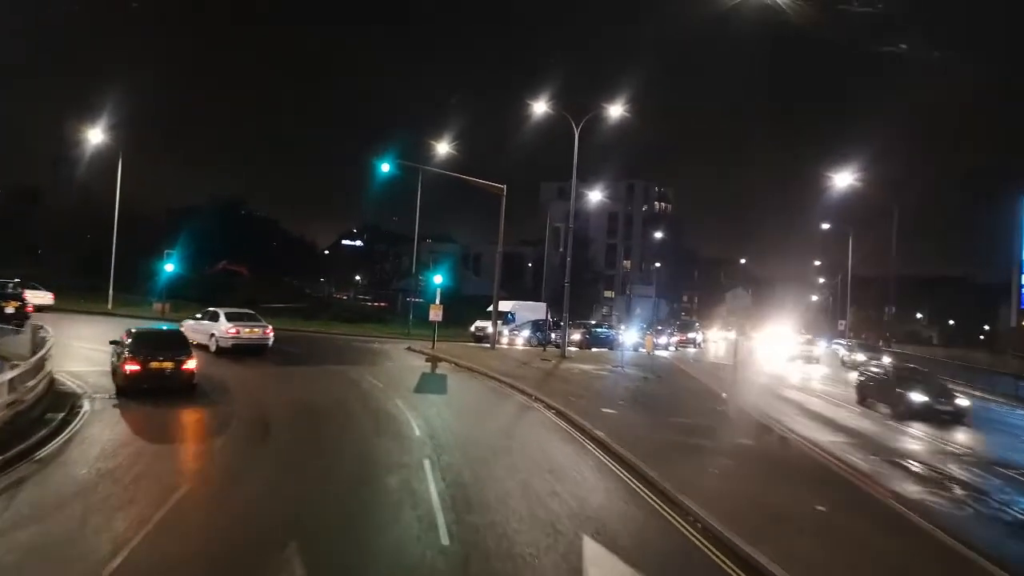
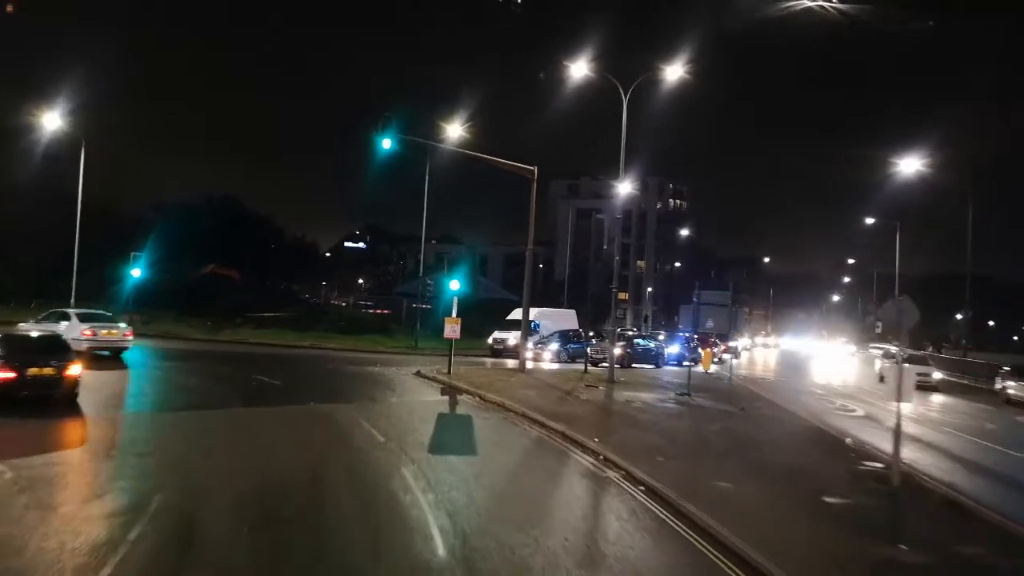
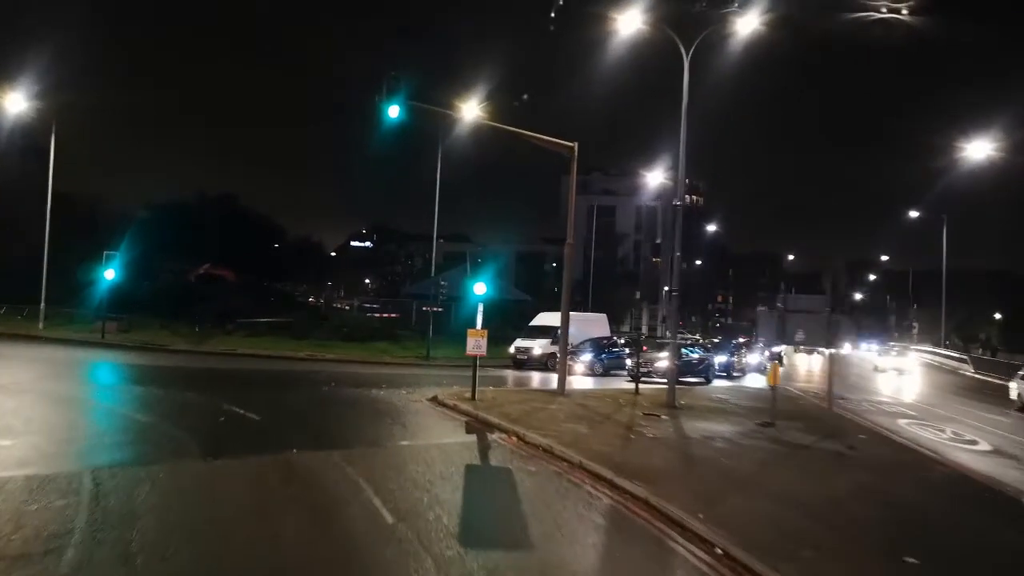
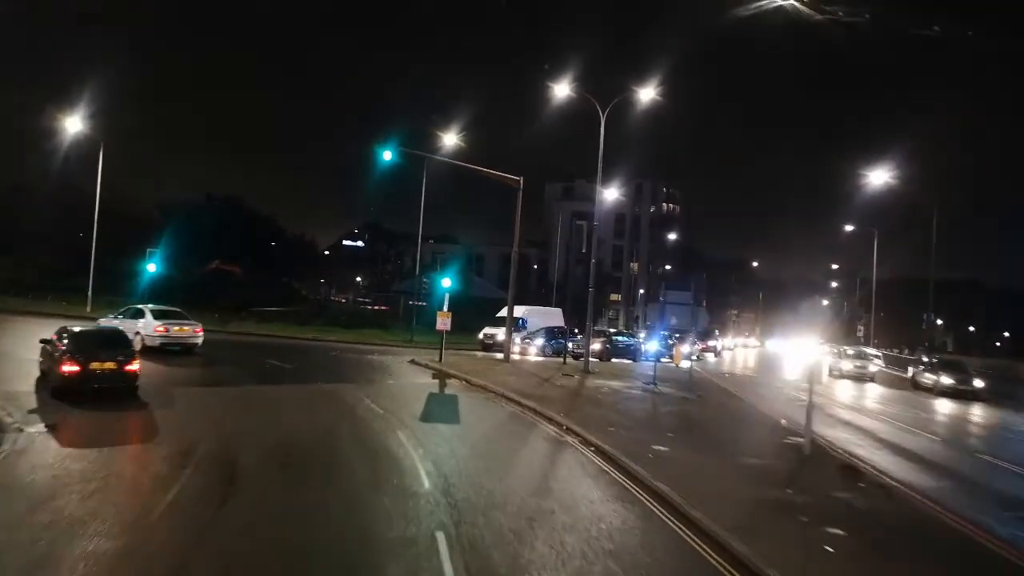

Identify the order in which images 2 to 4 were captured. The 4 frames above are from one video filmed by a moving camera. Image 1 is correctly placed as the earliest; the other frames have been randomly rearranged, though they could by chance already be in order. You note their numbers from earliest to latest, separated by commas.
4, 2, 3
